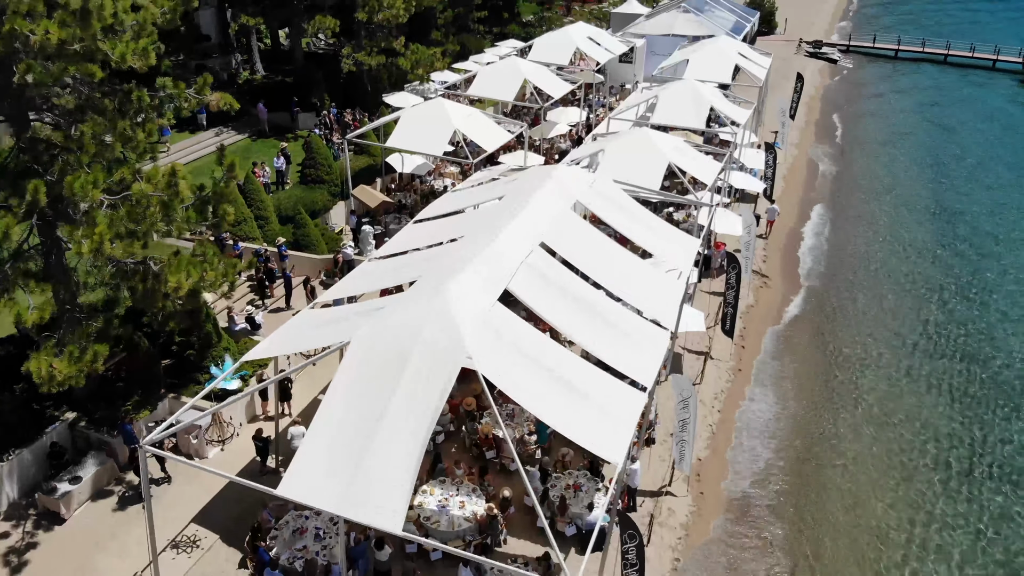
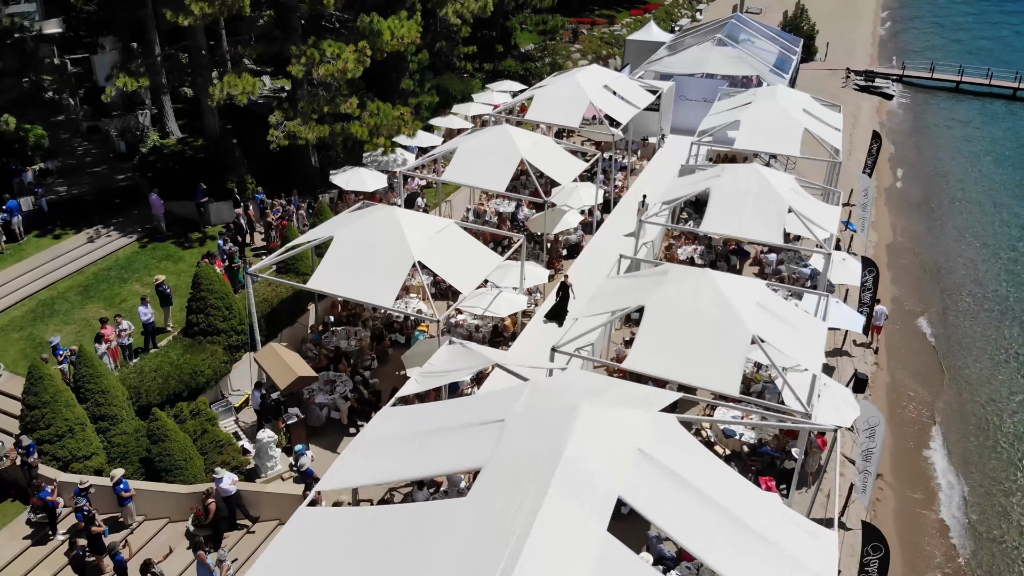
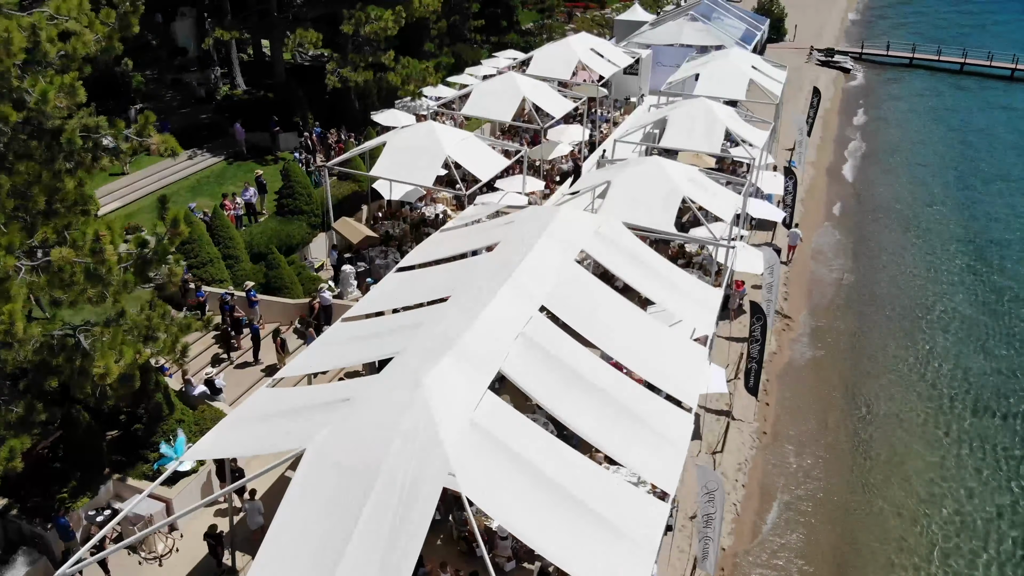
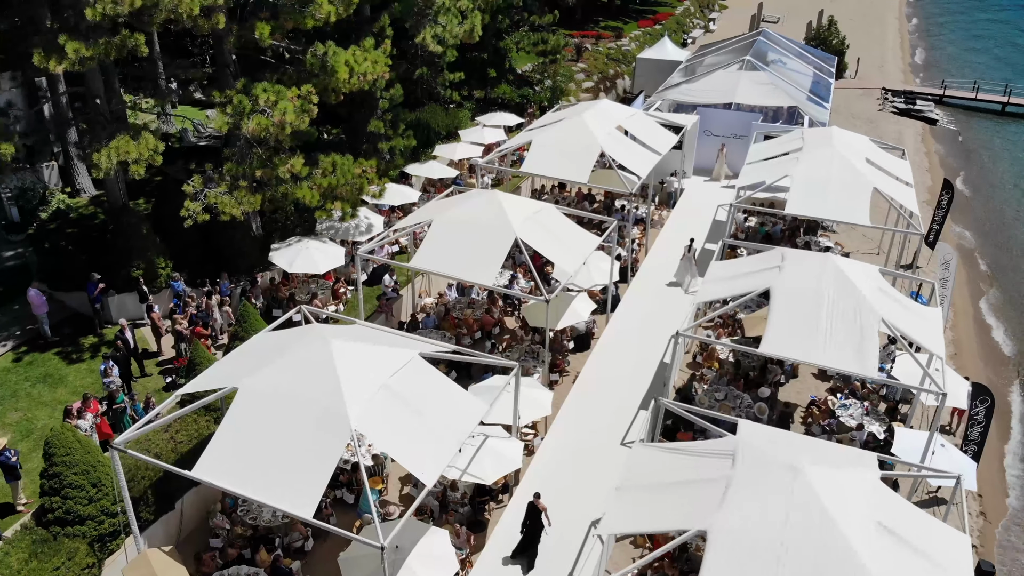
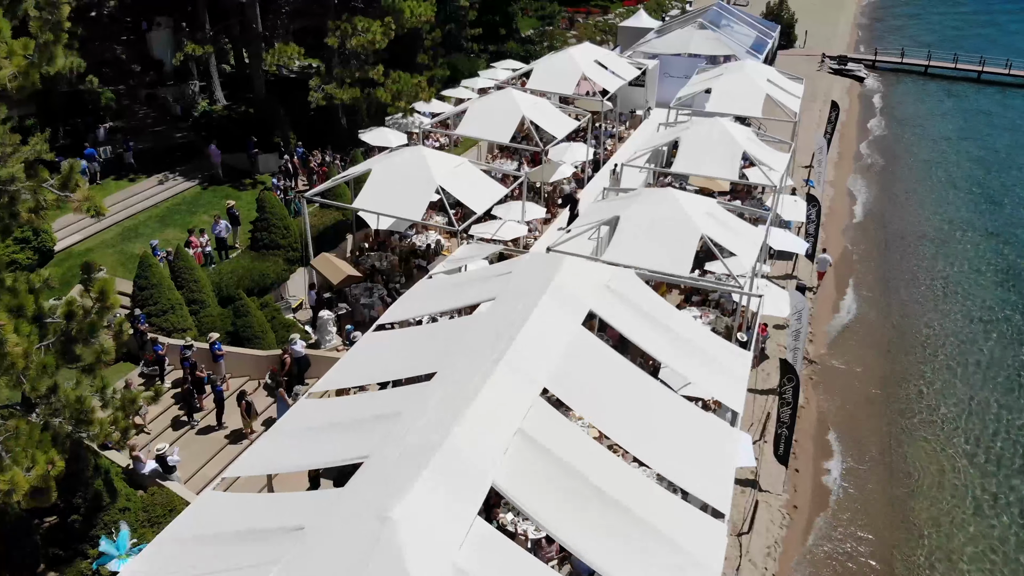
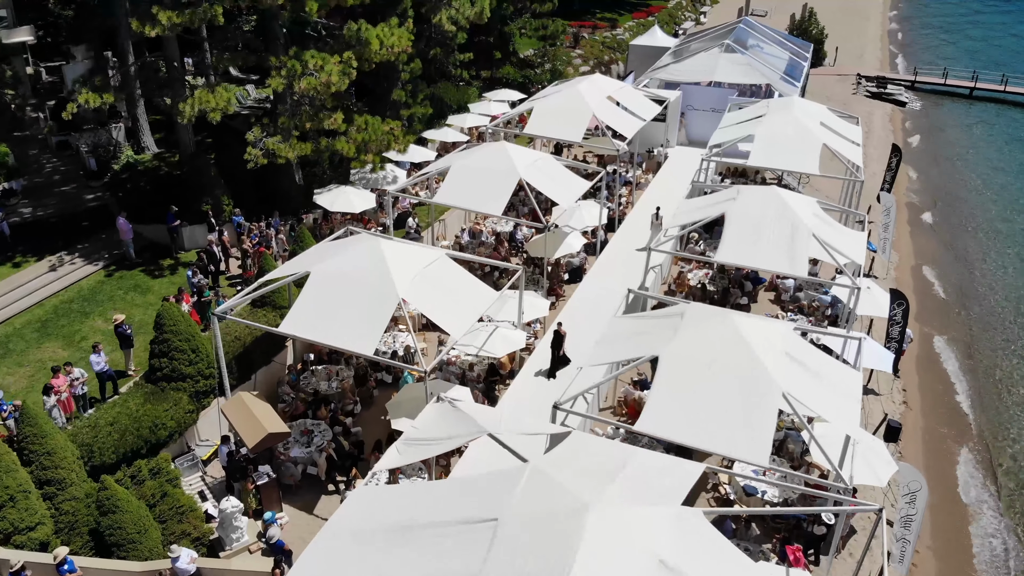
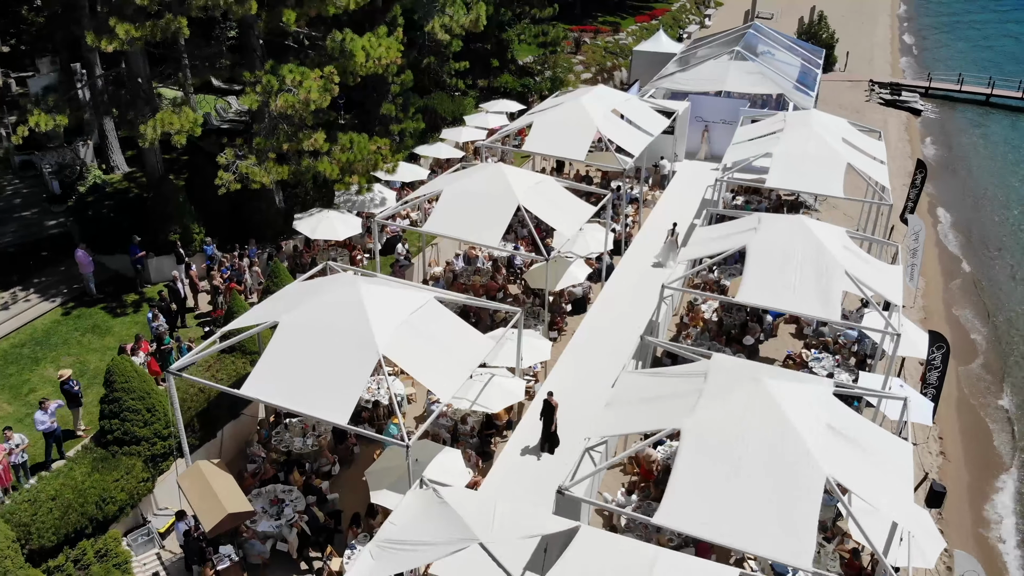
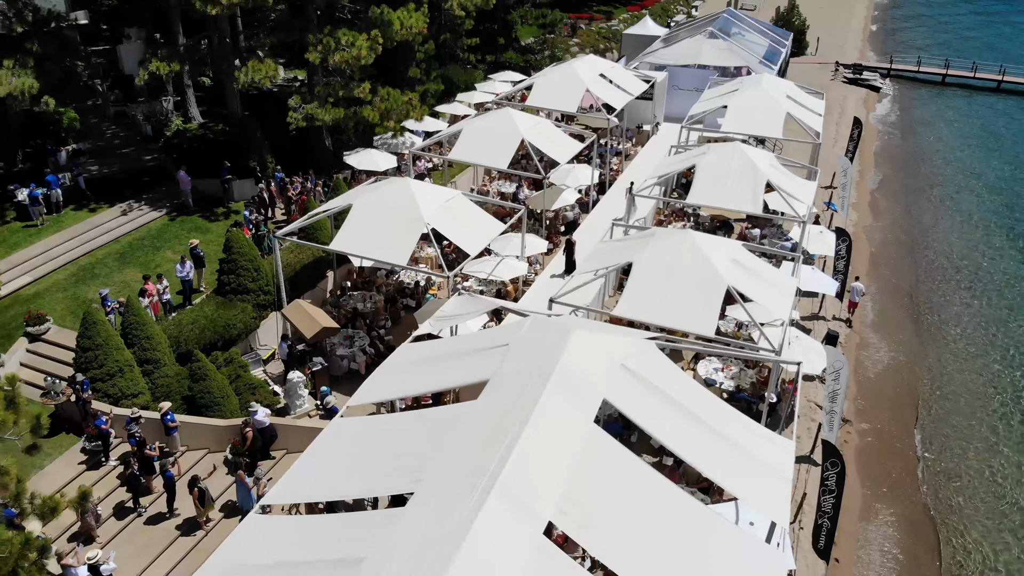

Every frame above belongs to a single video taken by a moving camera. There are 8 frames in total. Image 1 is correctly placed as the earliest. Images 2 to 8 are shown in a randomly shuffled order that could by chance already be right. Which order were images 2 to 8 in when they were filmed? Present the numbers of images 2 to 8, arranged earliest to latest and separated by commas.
3, 5, 8, 2, 6, 7, 4
